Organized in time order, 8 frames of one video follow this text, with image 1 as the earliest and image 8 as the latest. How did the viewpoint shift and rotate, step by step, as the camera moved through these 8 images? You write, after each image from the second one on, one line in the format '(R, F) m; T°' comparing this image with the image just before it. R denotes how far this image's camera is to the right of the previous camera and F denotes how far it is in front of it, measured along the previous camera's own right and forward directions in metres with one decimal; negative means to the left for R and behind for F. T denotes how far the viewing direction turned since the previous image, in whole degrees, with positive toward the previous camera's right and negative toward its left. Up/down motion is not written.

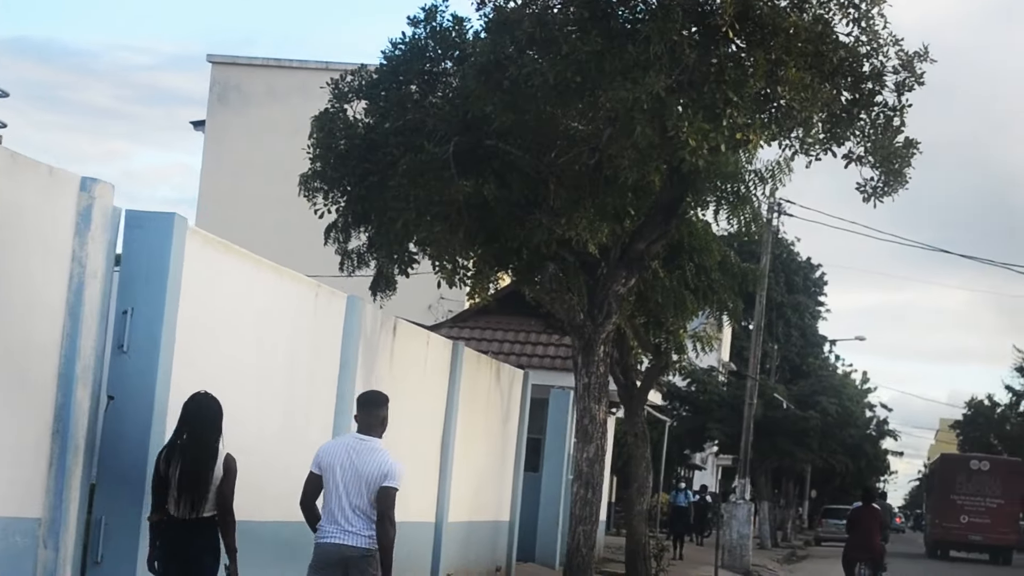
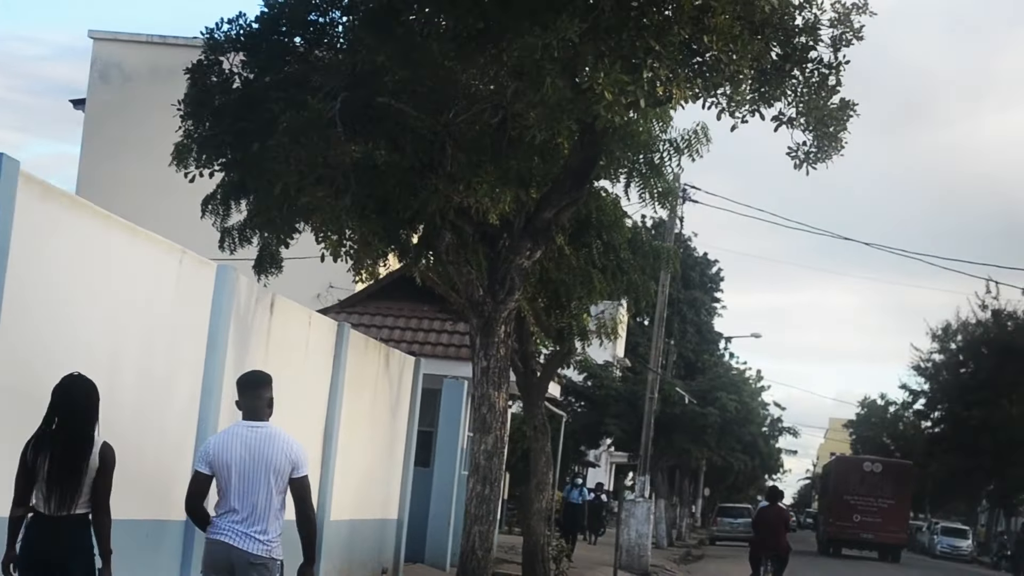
(0.0, +1.1) m; +3°
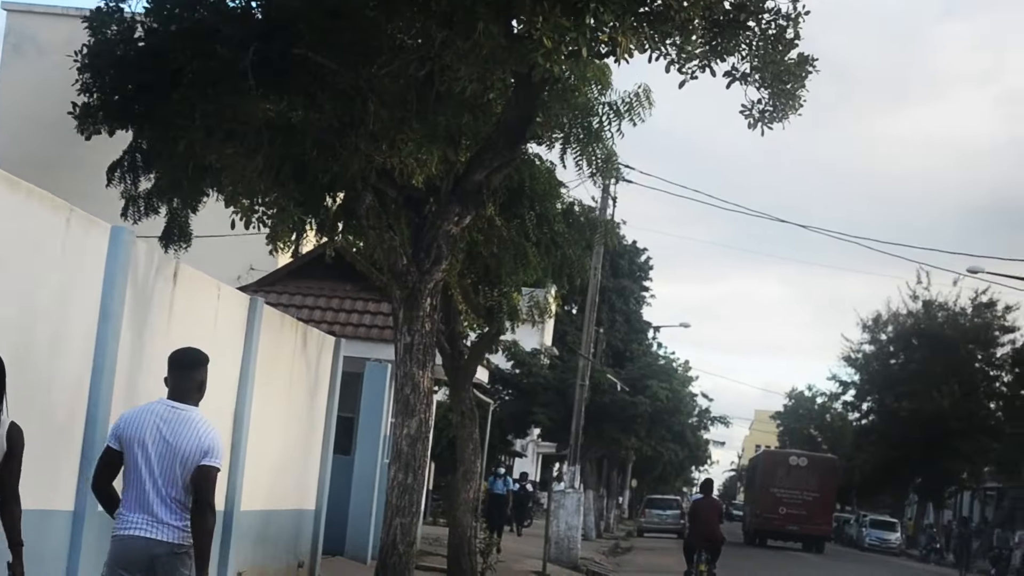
(0.0, +0.9) m; +2°
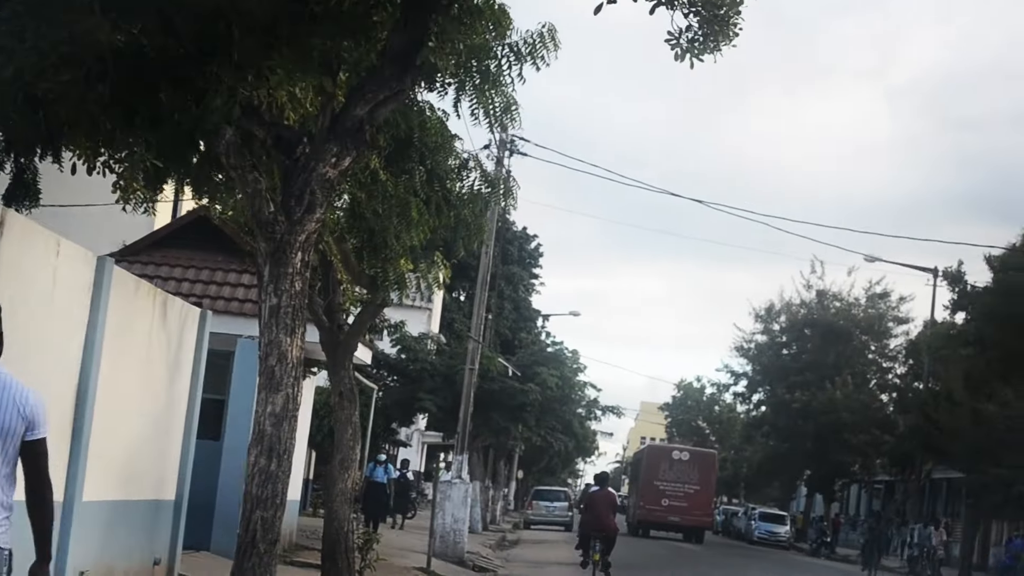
(0.0, +1.3) m; +3°
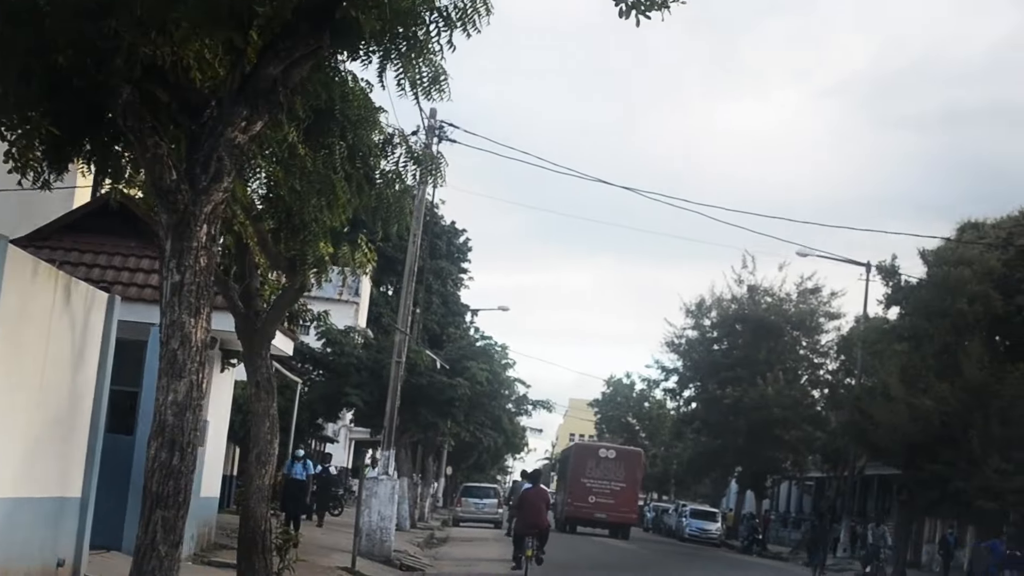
(0.0, +0.7) m; +2°
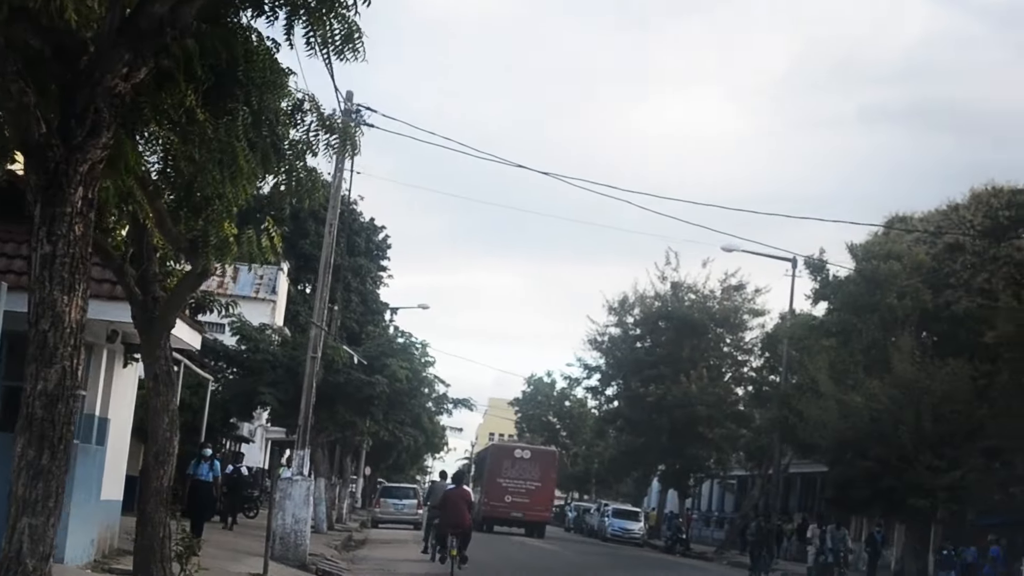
(0.0, +0.9) m; +2°
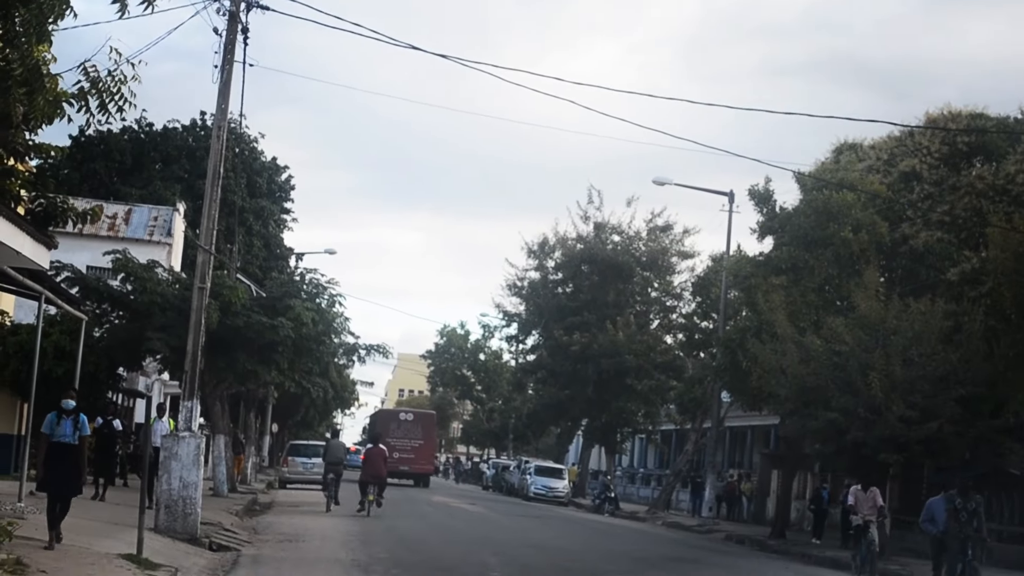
(-0.2, +3.2) m; +2°
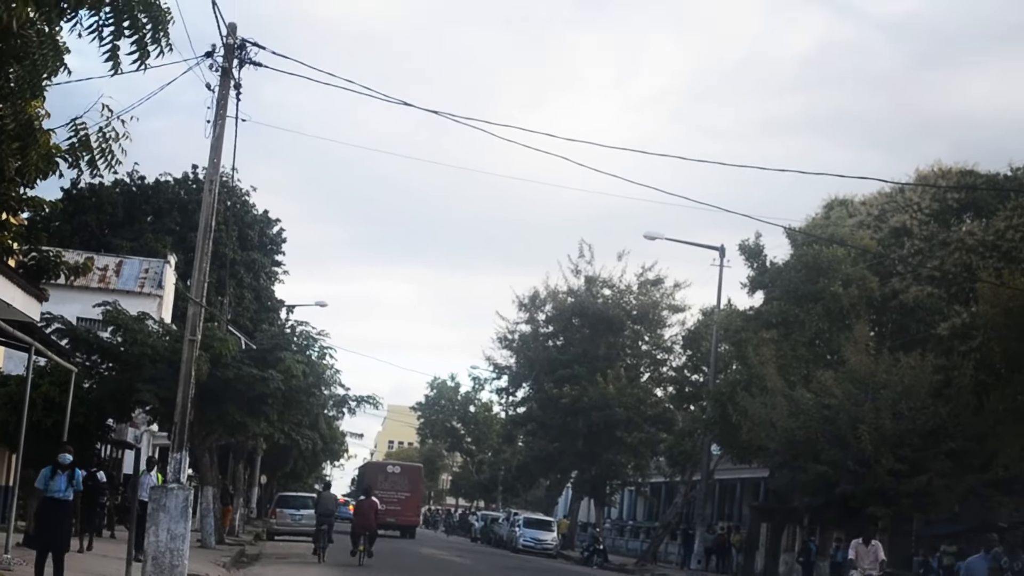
(0.0, 0.0) m; 0°
